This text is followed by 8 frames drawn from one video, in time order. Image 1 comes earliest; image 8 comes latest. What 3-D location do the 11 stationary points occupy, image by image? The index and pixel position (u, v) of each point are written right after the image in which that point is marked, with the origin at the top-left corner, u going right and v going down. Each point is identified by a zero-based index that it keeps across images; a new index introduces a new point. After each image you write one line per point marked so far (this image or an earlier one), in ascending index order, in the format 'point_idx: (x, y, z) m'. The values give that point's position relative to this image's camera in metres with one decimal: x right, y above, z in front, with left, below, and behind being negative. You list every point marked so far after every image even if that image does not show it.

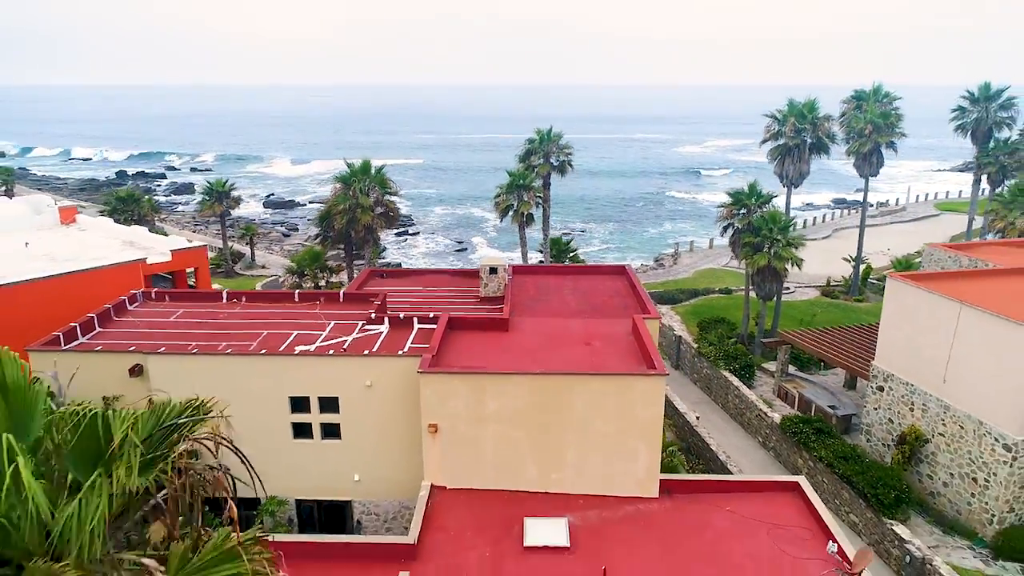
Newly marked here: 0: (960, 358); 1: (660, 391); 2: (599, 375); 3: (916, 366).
0: (+10.4, -1.7, +15.3) m
1: (+2.7, -1.9, +12.1) m
2: (+1.6, -1.6, +12.1) m
3: (+10.2, -2.0, +16.6) m
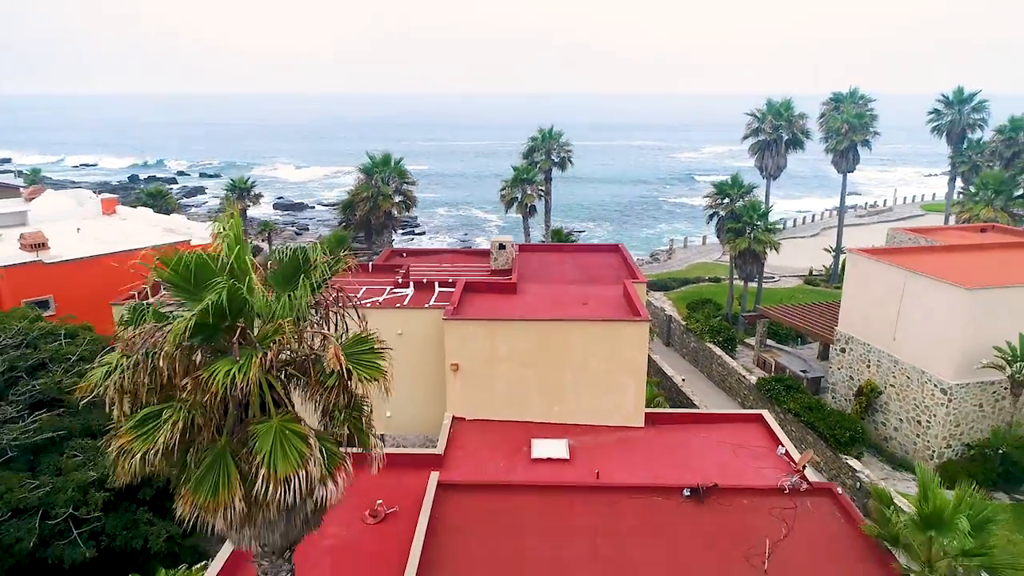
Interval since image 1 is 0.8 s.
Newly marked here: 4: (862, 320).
0: (+10.6, -0.8, +17.7) m
1: (+2.9, -1.0, +14.6) m
2: (+1.8, -0.7, +14.6) m
3: (+10.4, -1.2, +19.0) m
4: (+10.3, -1.0, +19.5) m
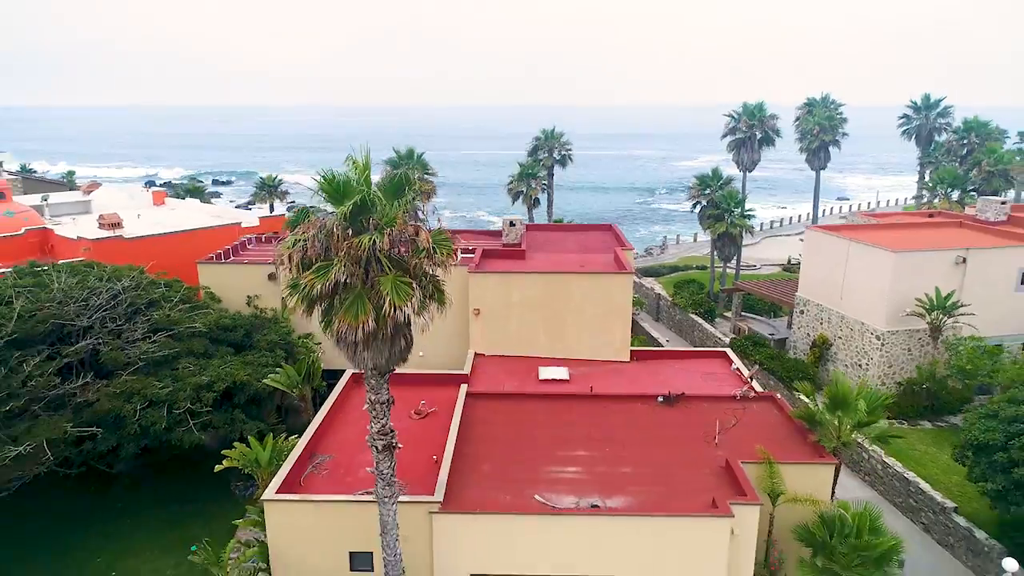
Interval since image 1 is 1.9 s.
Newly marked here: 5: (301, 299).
0: (+10.9, +0.2, +21.3) m
1: (+3.2, +0.1, +18.2) m
2: (+2.1, +0.4, +18.2) m
3: (+10.7, -0.1, +22.7) m
4: (+10.6, +0.1, +23.1) m
5: (-2.9, -0.1, +9.4) m
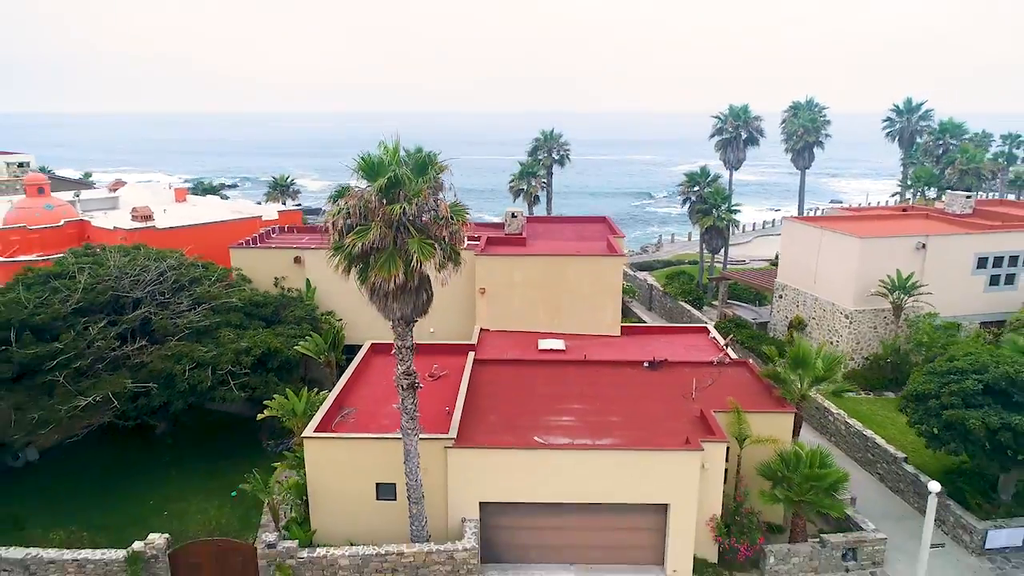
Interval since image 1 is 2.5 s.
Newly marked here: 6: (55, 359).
0: (+11.0, +0.8, +23.4) m
1: (+3.3, +0.7, +20.3) m
2: (+2.2, +1.0, +20.2) m
3: (+10.7, +0.4, +24.7) m
4: (+10.7, +0.6, +25.1) m
5: (-2.9, +0.5, +11.4) m
6: (-10.7, -1.6, +15.6) m
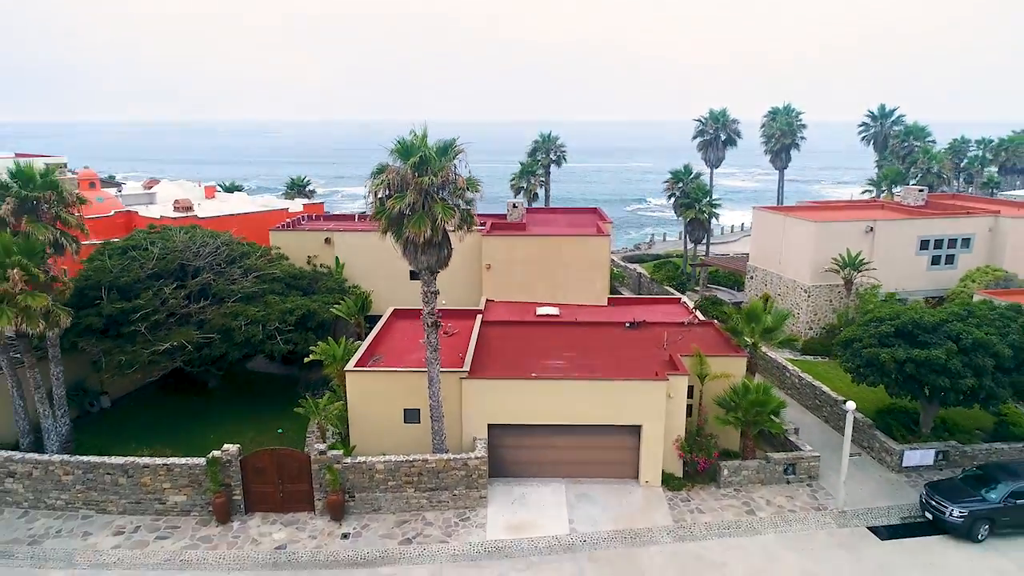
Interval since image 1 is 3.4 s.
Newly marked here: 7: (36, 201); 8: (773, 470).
0: (+11.0, +1.6, +26.7) m
1: (+3.3, +1.6, +23.6) m
2: (+2.2, +1.9, +23.5) m
3: (+10.8, +1.2, +28.0) m
4: (+10.7, +1.4, +28.4) m
5: (-2.8, +1.5, +14.7) m
6: (-10.6, -0.7, +18.9) m
7: (-12.1, +2.3, +17.0) m
8: (+6.8, -4.7, +17.2) m
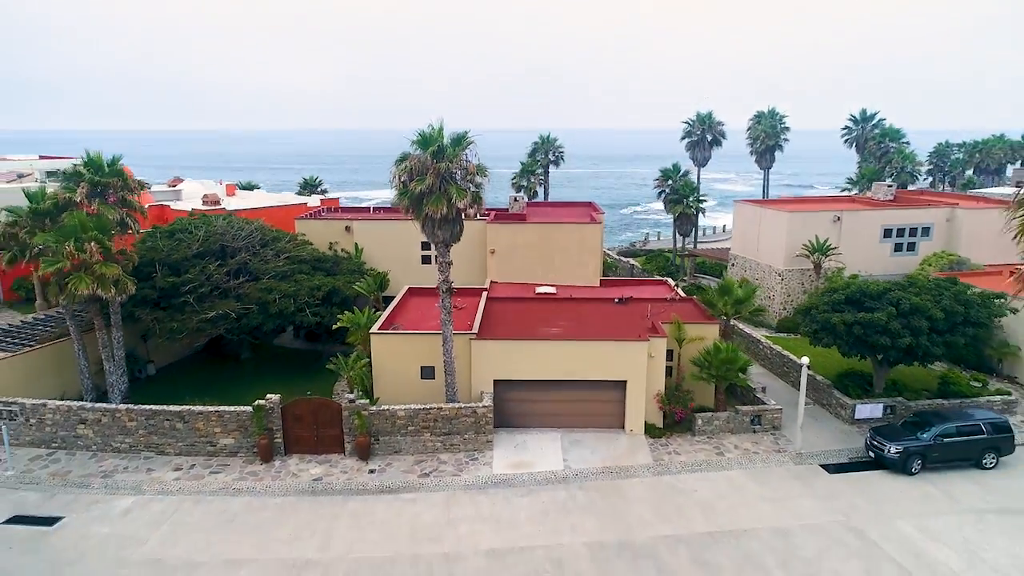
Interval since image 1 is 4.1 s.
0: (+11.1, +2.3, +29.4) m
1: (+3.4, +2.3, +26.3) m
2: (+2.3, +2.6, +26.2) m
3: (+10.9, +1.9, +30.7) m
4: (+10.8, +2.1, +31.1) m
5: (-2.7, +2.3, +17.4) m
6: (-10.6, +0.1, +21.5) m
7: (-12.0, +3.1, +19.7) m
8: (+6.9, -3.9, +19.9) m
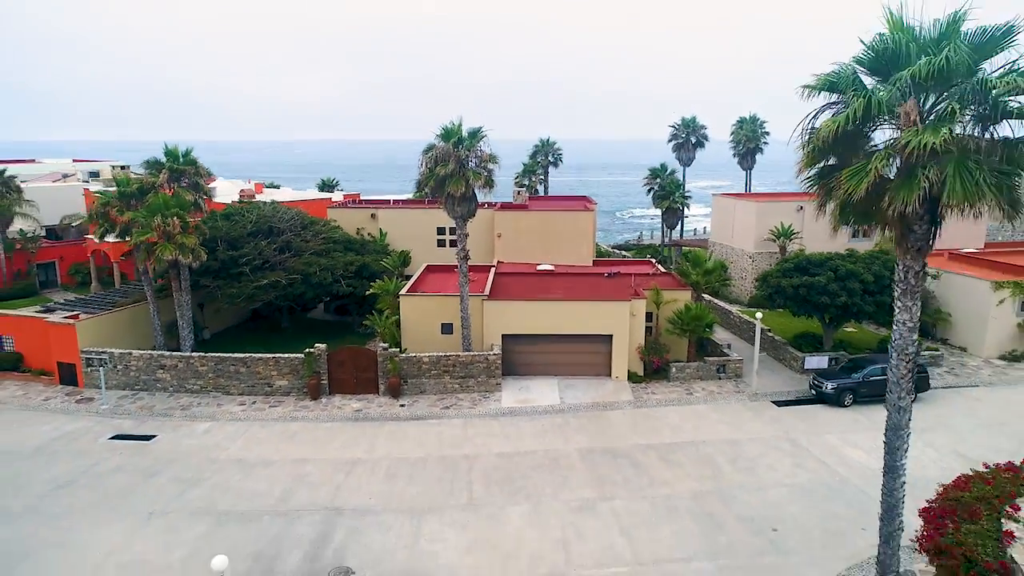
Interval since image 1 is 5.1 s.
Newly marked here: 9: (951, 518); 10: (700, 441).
0: (+11.3, +3.2, +33.4) m
1: (+3.6, +3.2, +30.3) m
2: (+2.5, +3.6, +30.3) m
3: (+11.1, +2.8, +34.7) m
4: (+11.0, +3.0, +35.2) m
5: (-2.6, +3.5, +21.5) m
6: (-10.4, +1.1, +25.6) m
7: (-11.8, +4.2, +23.7) m
8: (+7.0, -2.9, +23.8) m
9: (+6.9, -3.6, +10.5) m
10: (+5.5, -4.5, +19.3) m
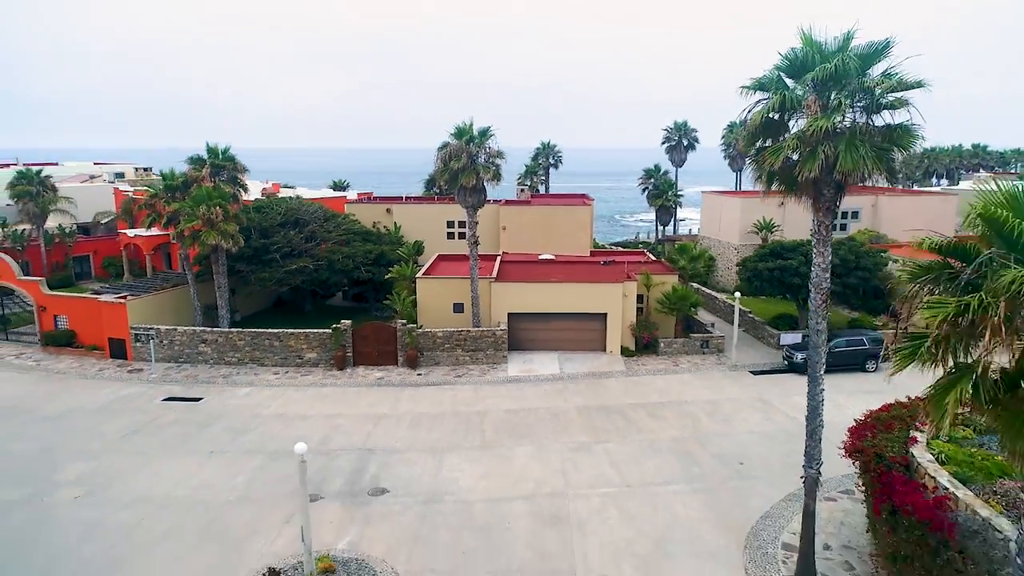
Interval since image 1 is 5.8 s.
0: (+11.5, +3.8, +36.2) m
1: (+3.8, +3.8, +33.1) m
2: (+2.7, +4.1, +33.1) m
3: (+11.3, +3.3, +37.5) m
4: (+11.2, +3.5, +37.9) m
5: (-2.4, +4.2, +24.2) m
6: (-10.2, +1.8, +28.3) m
7: (-11.6, +4.8, +26.5) m
8: (+7.2, -2.2, +26.5) m
9: (+7.1, -2.8, +13.2) m
10: (+5.7, -3.8, +22.0) m
